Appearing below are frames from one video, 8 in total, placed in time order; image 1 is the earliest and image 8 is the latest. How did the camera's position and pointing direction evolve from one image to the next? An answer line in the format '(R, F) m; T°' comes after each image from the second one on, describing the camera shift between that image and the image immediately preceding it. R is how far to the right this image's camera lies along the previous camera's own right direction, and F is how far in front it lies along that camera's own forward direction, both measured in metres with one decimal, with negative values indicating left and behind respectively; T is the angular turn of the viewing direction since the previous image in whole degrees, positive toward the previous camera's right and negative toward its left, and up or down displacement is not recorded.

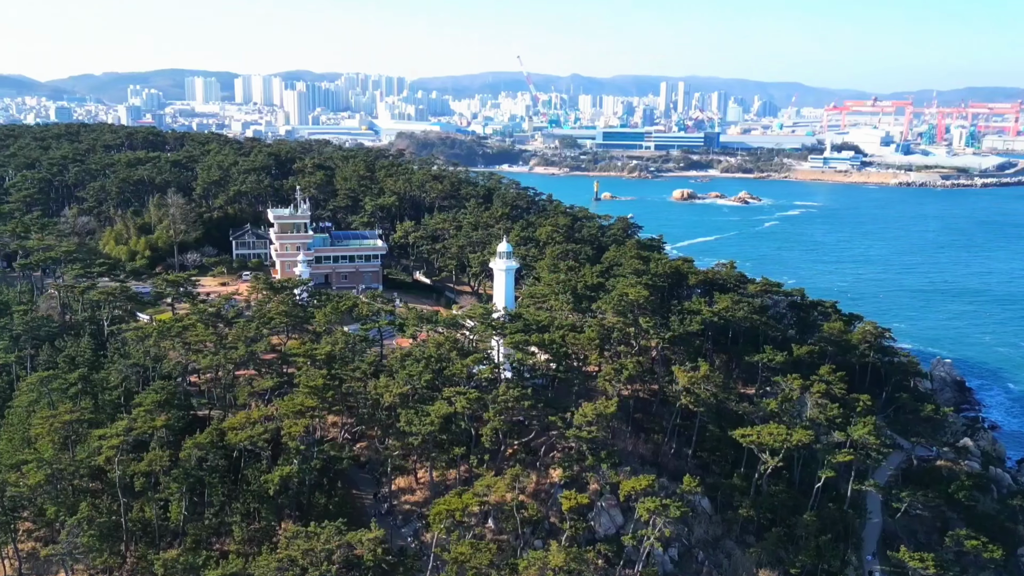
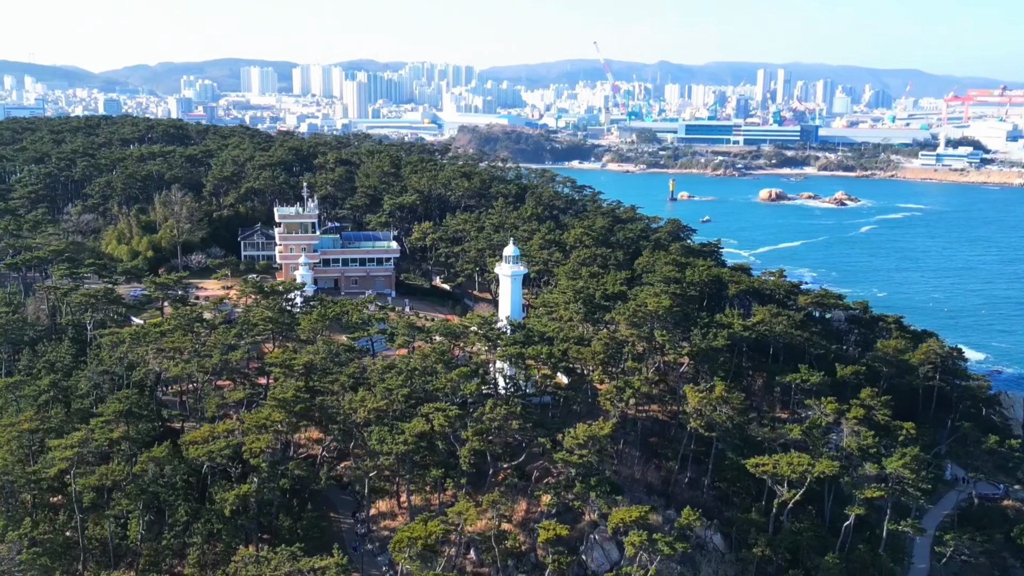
(+4.4, +3.6) m; -6°
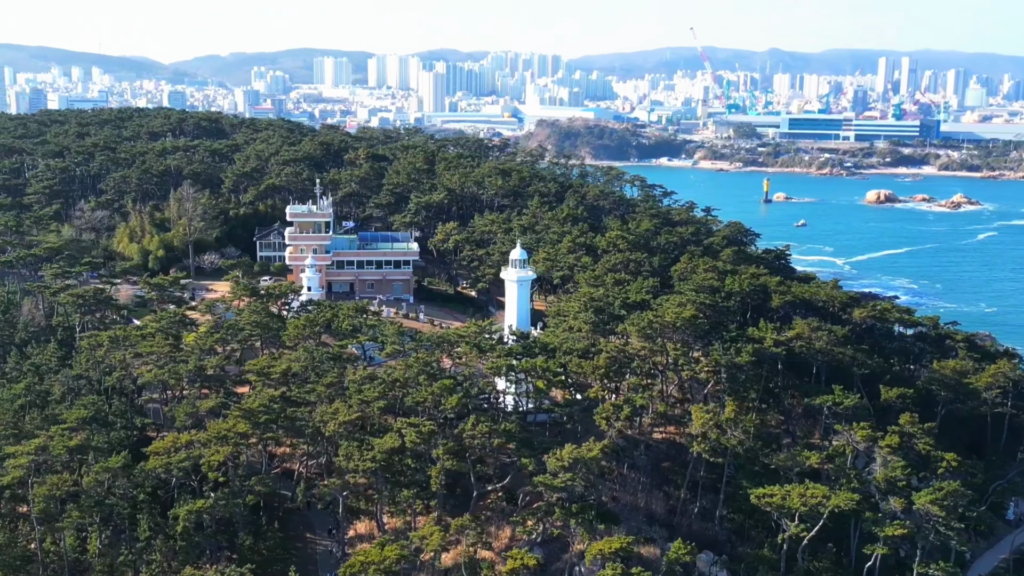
(+4.7, +3.3) m; -7°
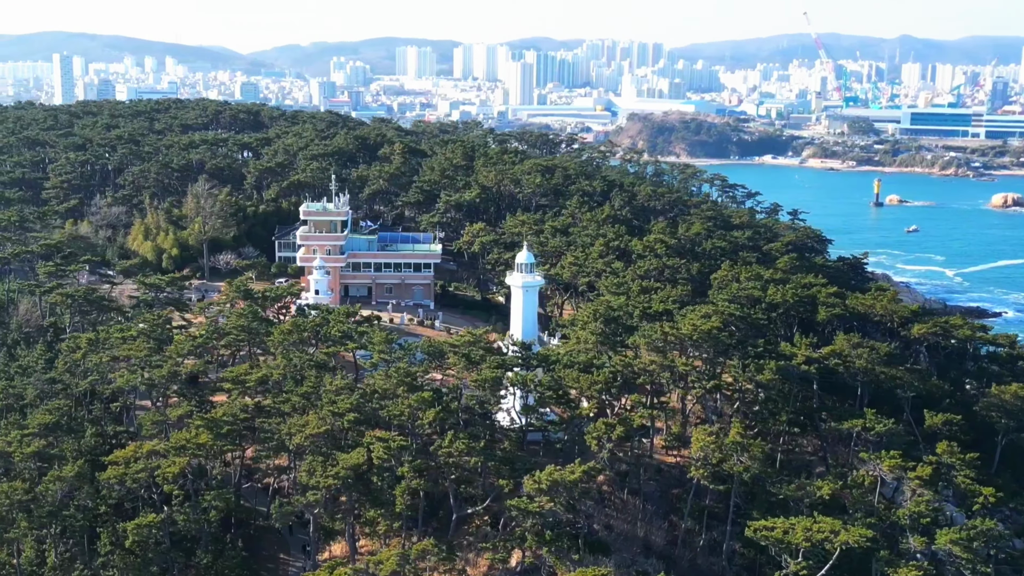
(+4.5, +3.2) m; -7°
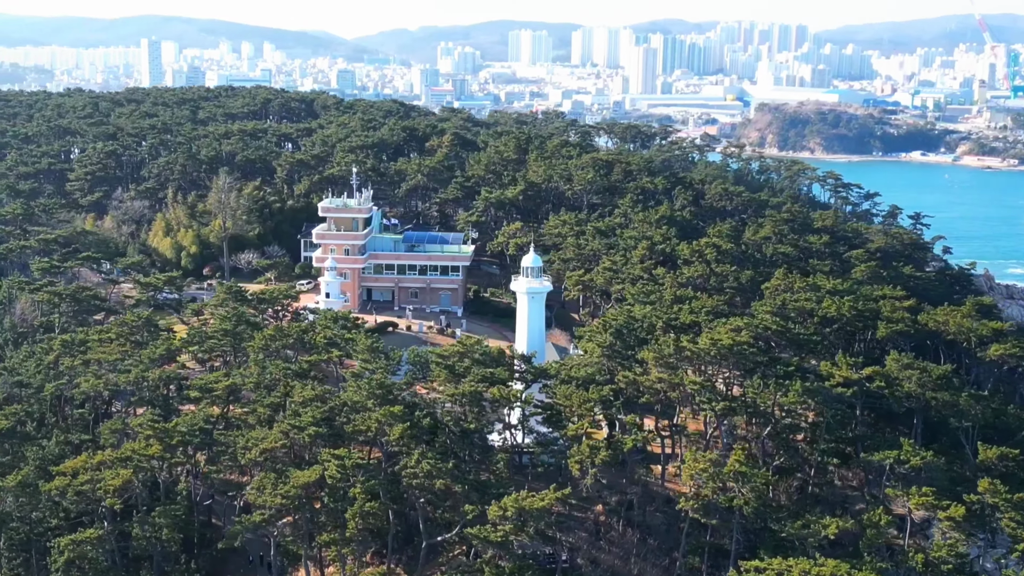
(+5.1, +3.7) m; -9°
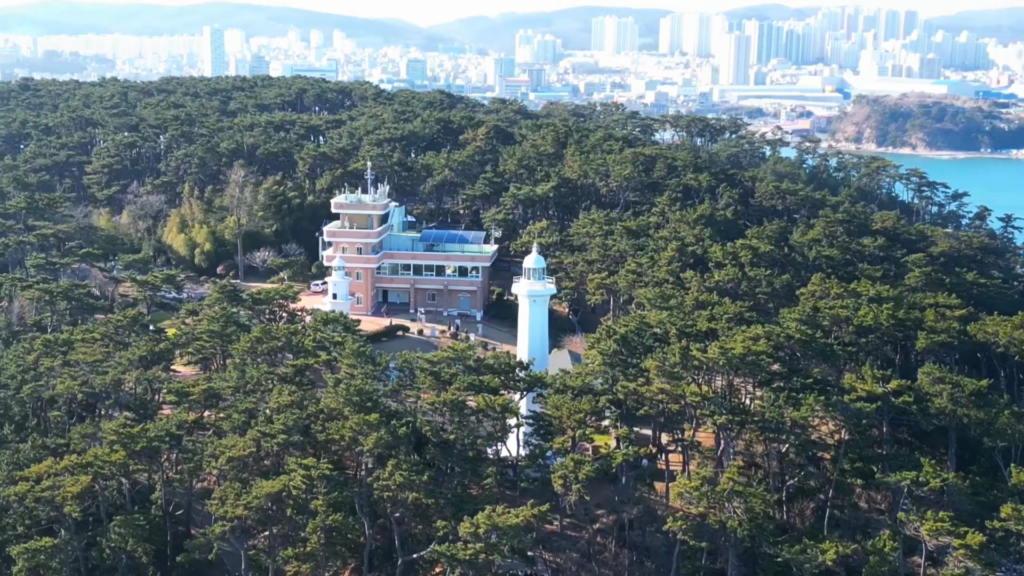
(+3.3, +2.4) m; -6°
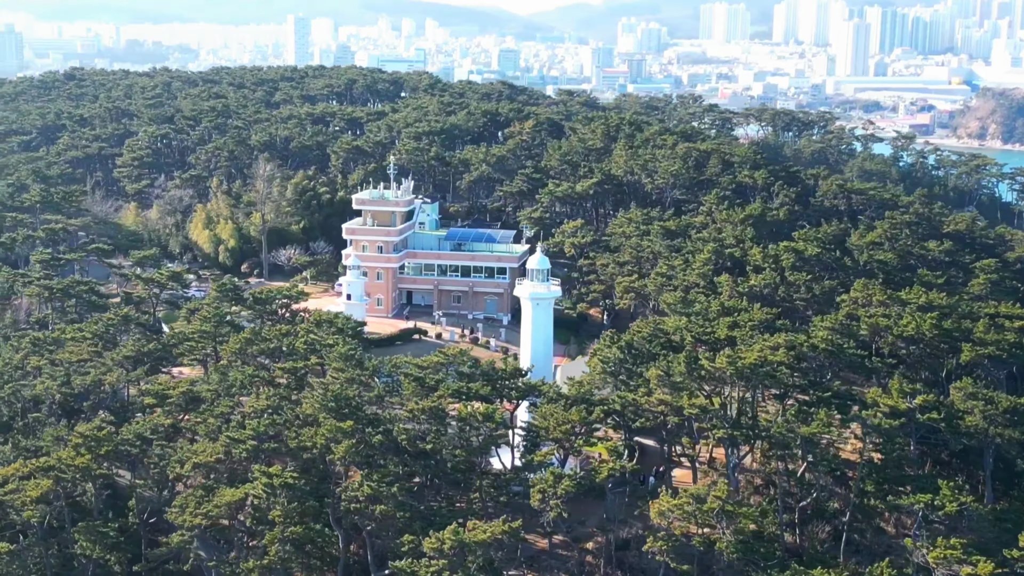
(+3.6, +2.4) m; -7°
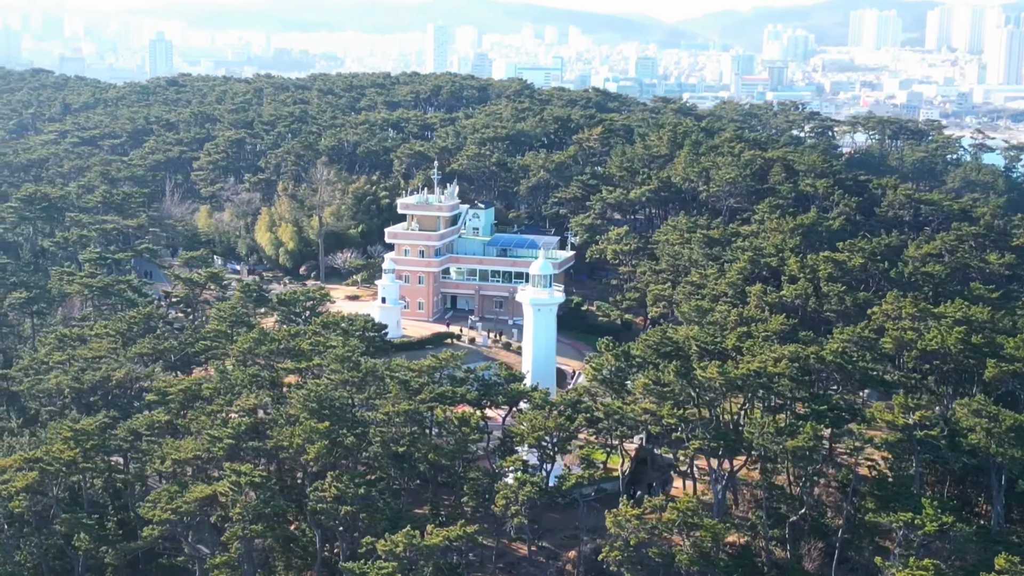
(+5.0, +0.8) m; -10°
